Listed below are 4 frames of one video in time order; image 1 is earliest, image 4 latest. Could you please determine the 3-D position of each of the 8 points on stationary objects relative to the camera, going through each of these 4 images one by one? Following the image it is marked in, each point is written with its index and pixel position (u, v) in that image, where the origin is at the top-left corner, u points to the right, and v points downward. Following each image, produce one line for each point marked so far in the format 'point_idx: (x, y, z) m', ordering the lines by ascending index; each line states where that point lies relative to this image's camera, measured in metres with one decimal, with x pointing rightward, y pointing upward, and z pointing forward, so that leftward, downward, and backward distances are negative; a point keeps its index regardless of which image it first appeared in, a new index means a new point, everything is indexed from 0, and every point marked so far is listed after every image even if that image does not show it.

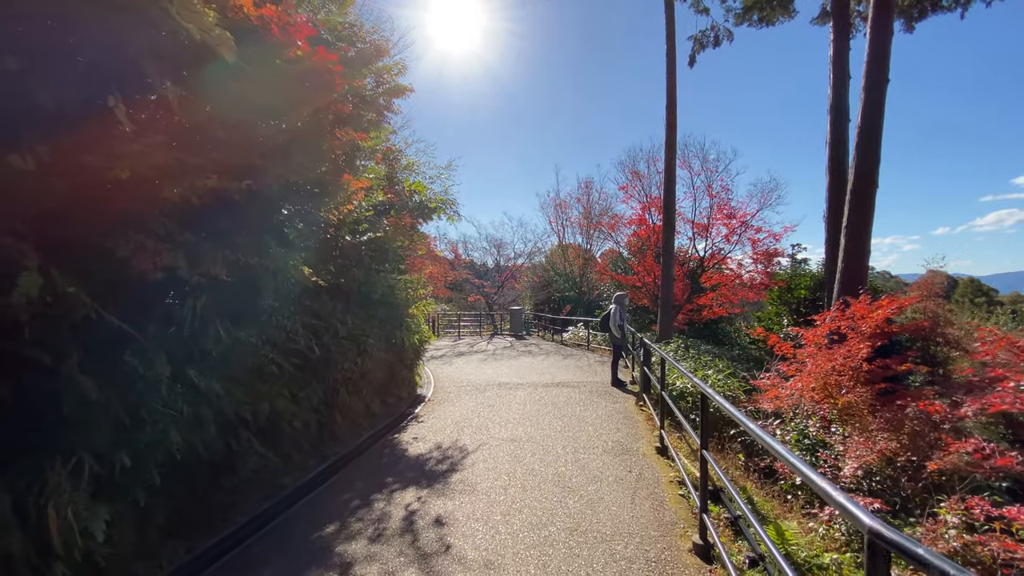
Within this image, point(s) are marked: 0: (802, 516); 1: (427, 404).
0: (+2.5, -2.0, +4.0) m
1: (-1.5, -2.0, +8.0) m
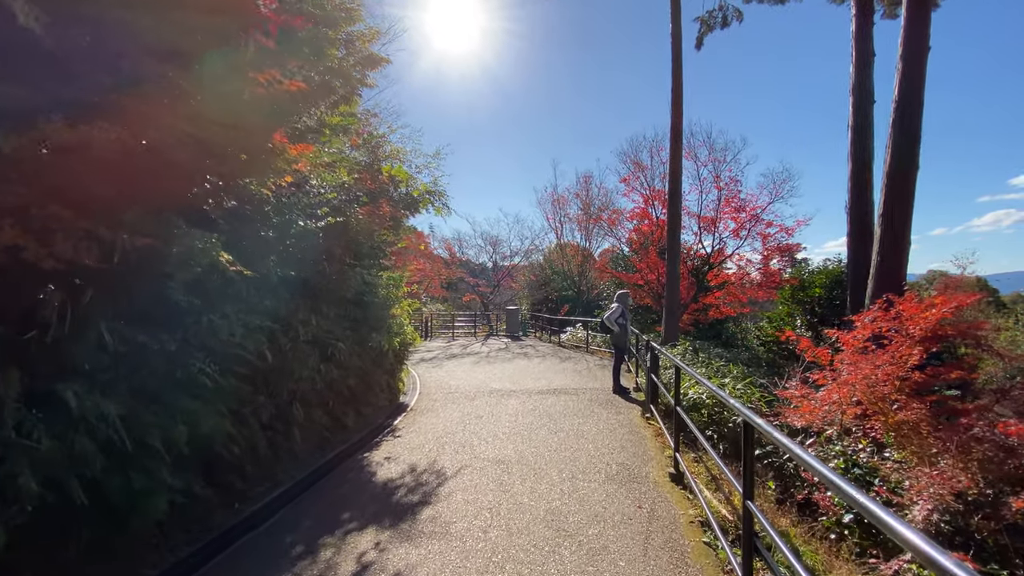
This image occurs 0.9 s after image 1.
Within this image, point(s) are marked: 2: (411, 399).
0: (+2.4, -1.9, +3.2) m
1: (-1.6, -2.0, +7.2) m
2: (-1.8, -2.0, +8.2) m
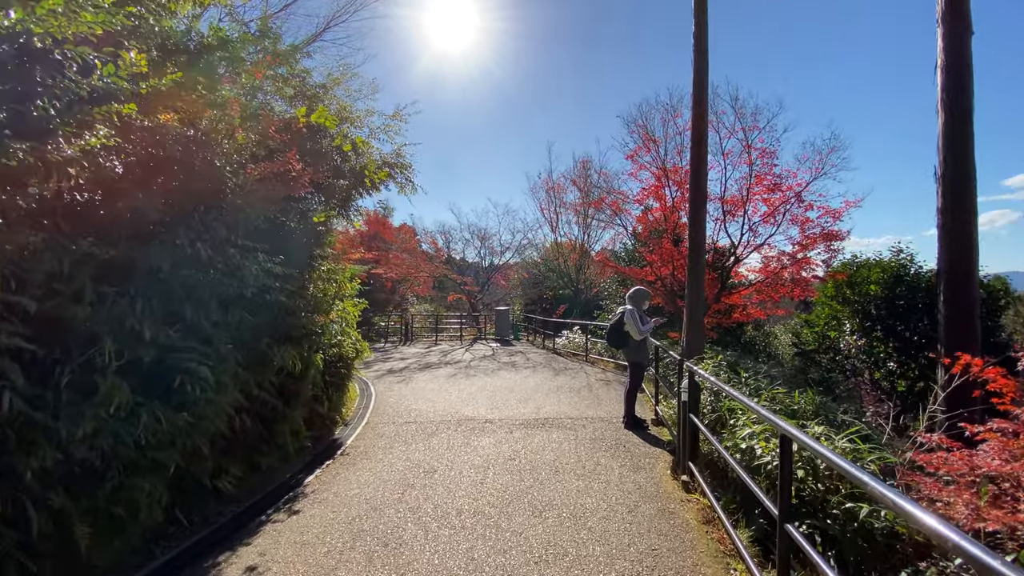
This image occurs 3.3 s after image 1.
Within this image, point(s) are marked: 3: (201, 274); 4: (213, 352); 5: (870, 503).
0: (+2.1, -1.9, +1.1) m
1: (-1.9, -1.9, +5.1) m
2: (-2.1, -1.9, +6.0) m
3: (-2.7, +0.1, +4.1) m
4: (-2.6, -0.6, +4.0) m
5: (+2.3, -1.4, +3.0) m
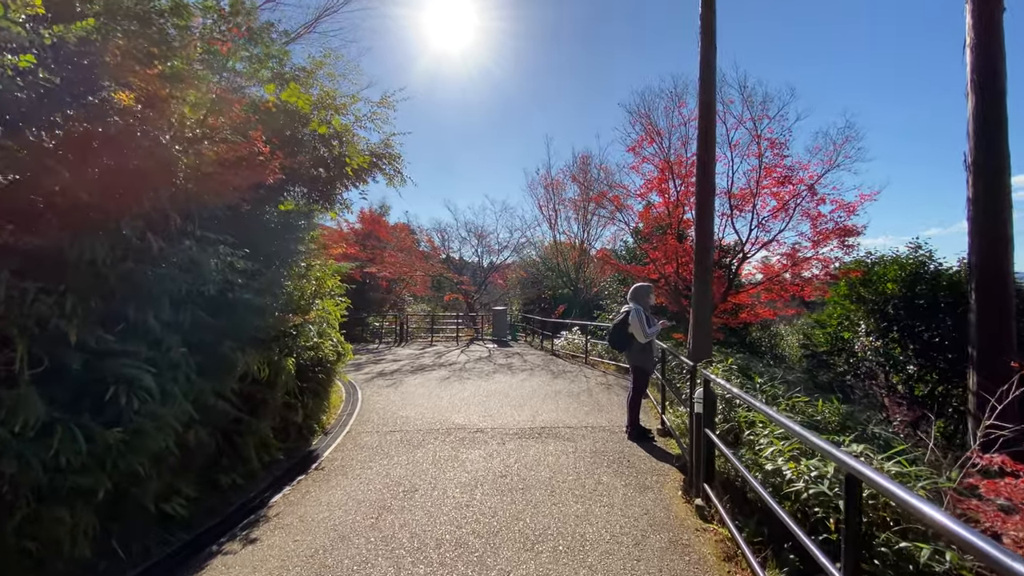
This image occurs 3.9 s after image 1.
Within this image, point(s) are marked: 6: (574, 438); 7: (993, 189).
0: (+2.0, -1.8, +0.6) m
1: (-2.0, -1.9, +4.6) m
2: (-2.2, -1.9, +5.5) m
3: (-2.8, +0.2, +3.6) m
4: (-2.7, -0.5, +3.5) m
5: (+2.2, -1.4, +2.5) m
6: (+0.7, -1.7, +5.2) m
7: (+5.8, +1.2, +5.6) m
